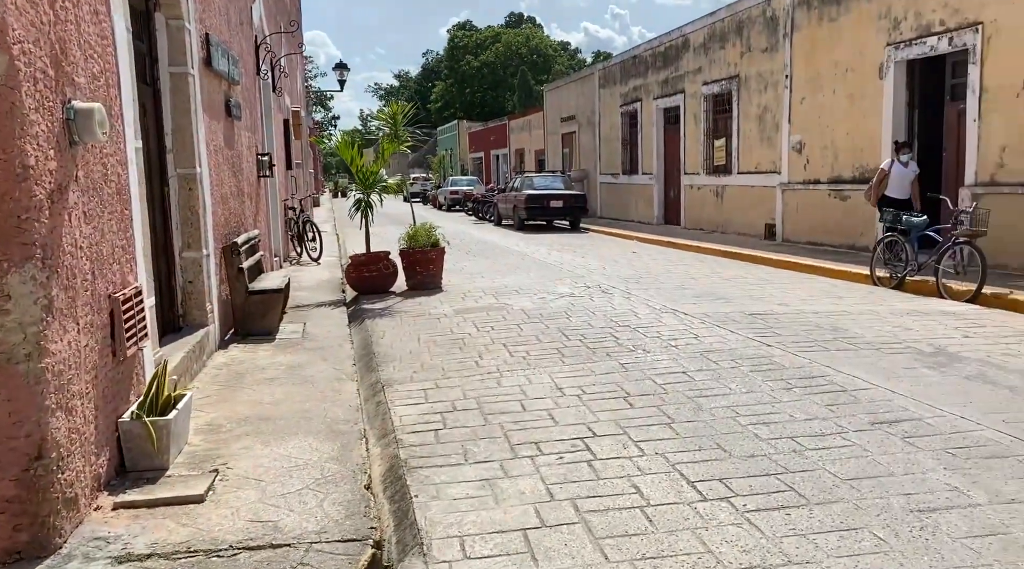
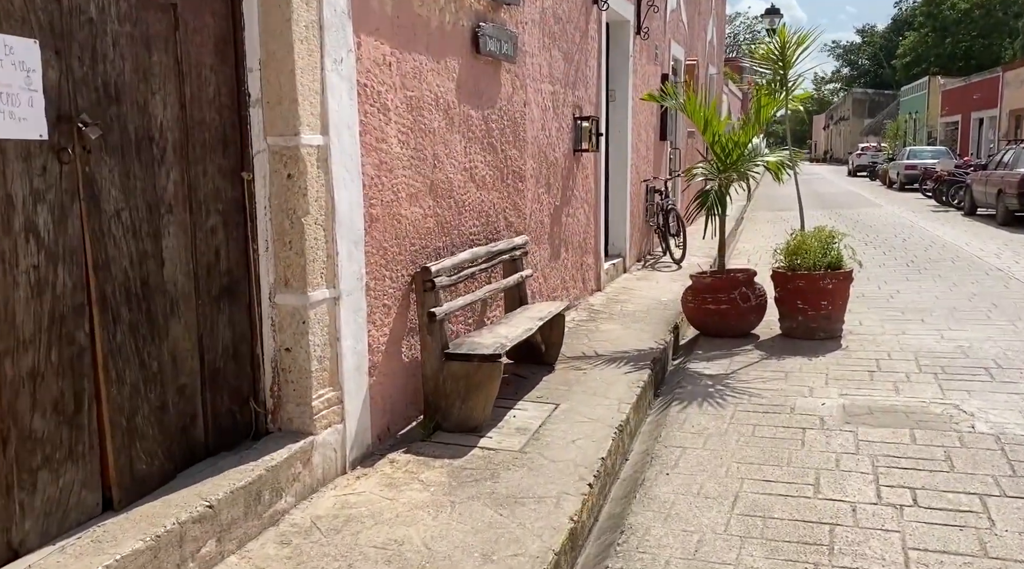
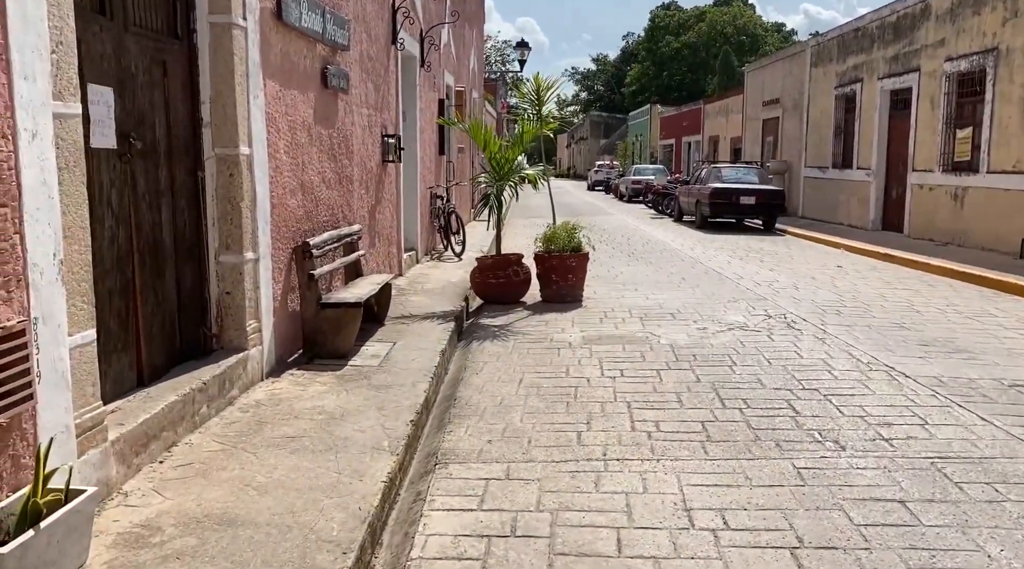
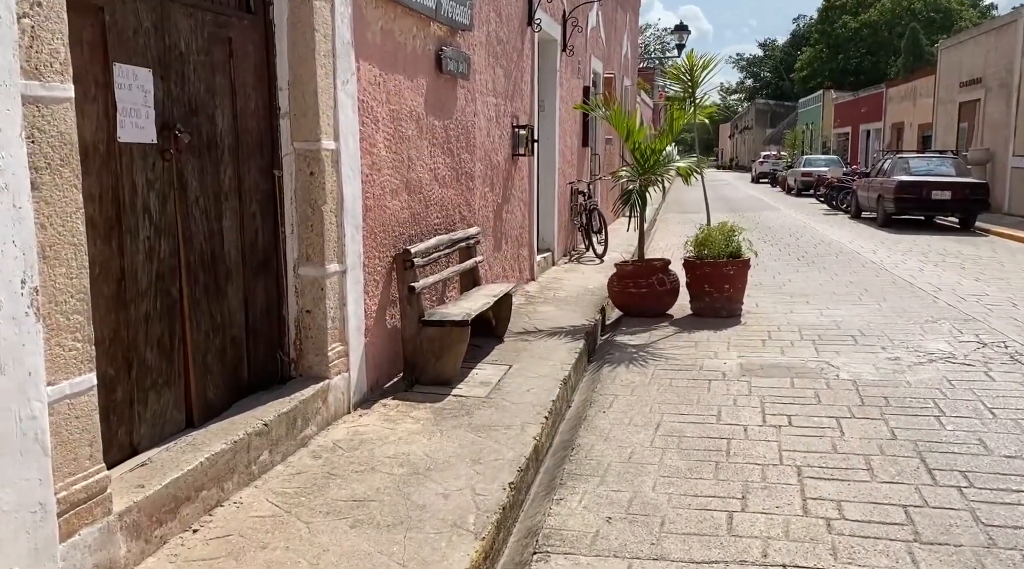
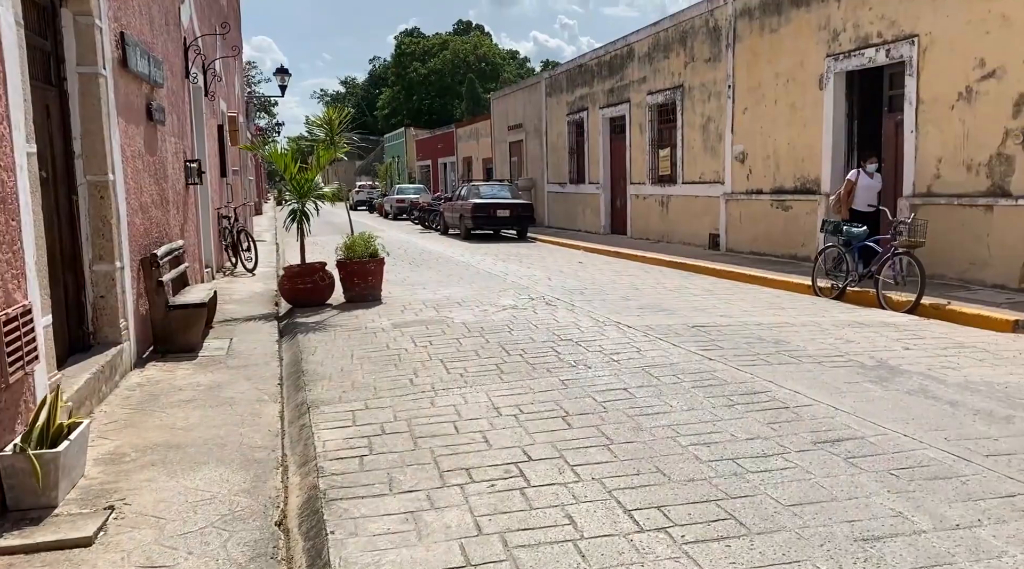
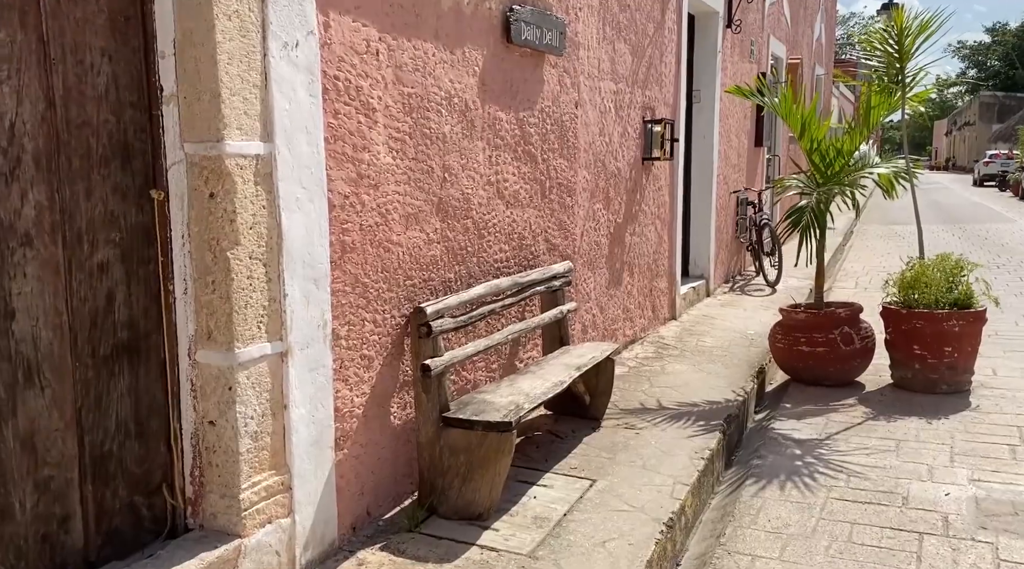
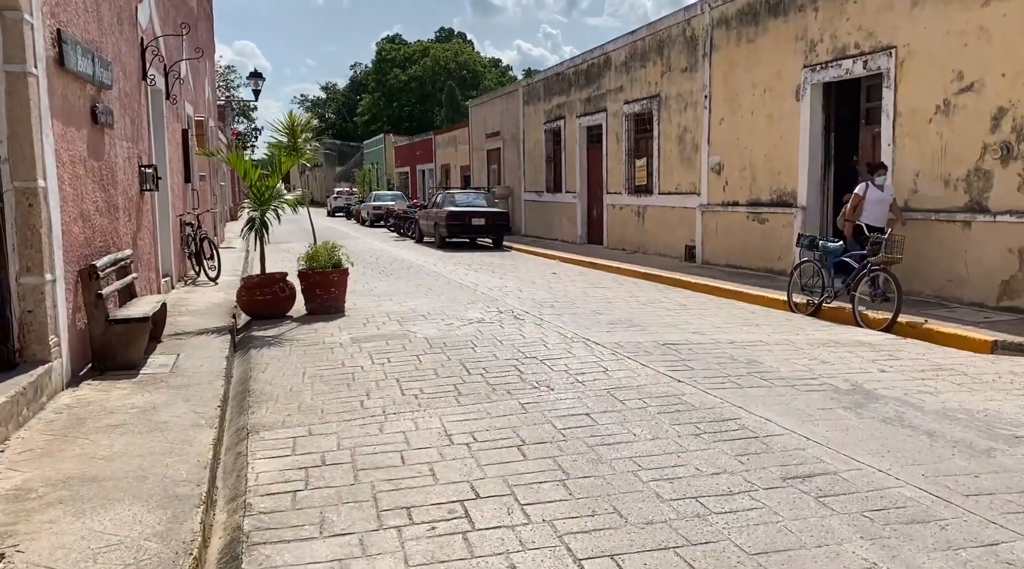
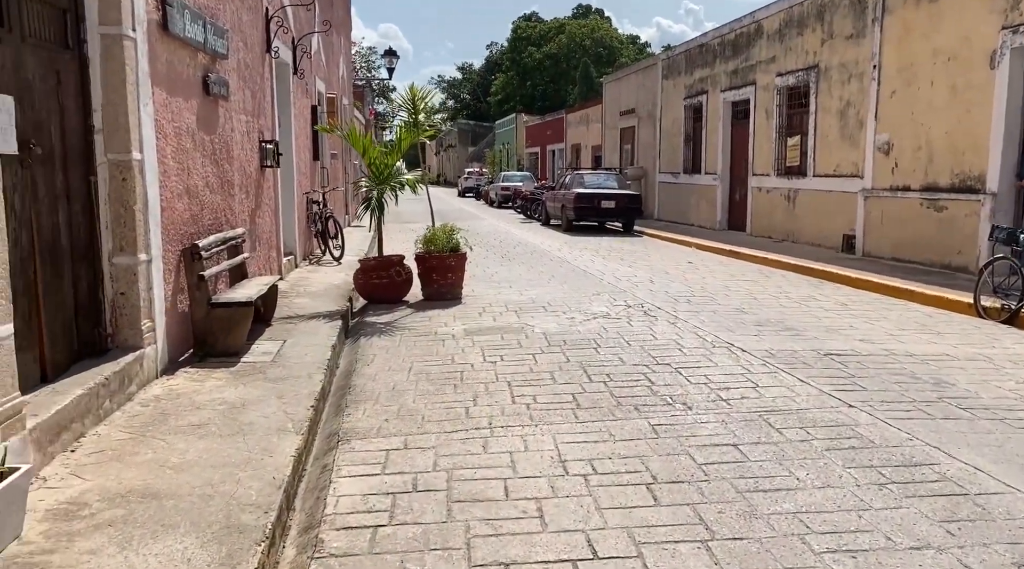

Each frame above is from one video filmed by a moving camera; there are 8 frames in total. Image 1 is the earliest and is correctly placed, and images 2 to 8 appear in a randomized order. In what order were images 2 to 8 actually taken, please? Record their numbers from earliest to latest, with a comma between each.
5, 7, 8, 3, 4, 2, 6
